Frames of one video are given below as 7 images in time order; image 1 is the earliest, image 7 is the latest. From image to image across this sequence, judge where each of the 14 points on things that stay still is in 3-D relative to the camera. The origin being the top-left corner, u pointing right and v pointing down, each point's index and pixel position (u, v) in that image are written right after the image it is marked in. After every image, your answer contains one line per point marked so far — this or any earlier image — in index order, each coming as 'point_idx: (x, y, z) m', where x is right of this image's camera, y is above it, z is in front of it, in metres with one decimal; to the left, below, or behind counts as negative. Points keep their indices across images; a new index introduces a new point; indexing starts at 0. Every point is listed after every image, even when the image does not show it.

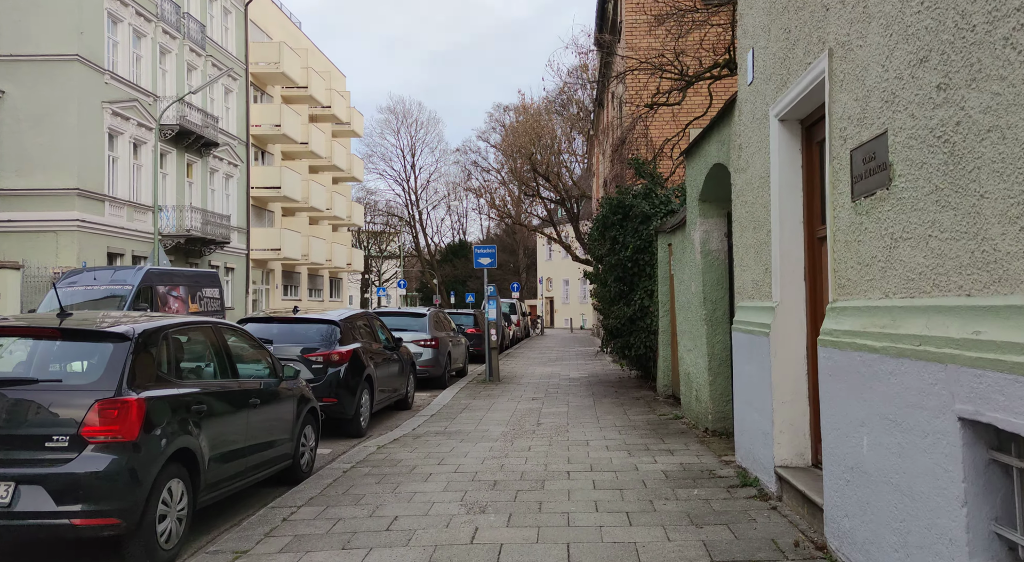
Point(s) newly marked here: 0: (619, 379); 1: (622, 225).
0: (+2.0, -1.8, +15.2) m
1: (+1.8, +0.9, +13.2) m
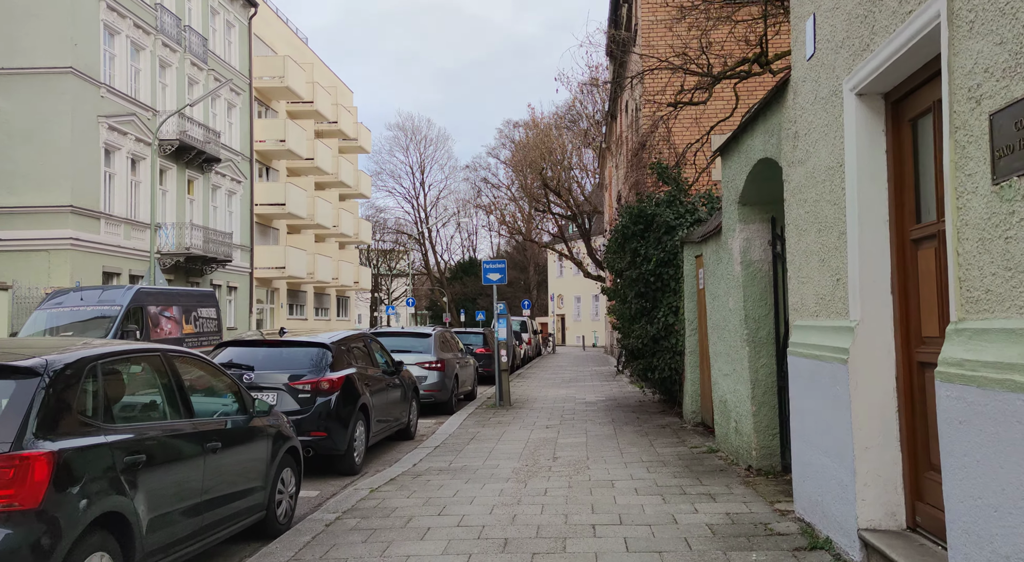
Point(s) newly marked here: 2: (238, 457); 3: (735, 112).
0: (+2.2, -2.1, +14.0) m
1: (+2.0, +0.6, +12.1) m
2: (-1.9, -1.2, +5.8) m
3: (+3.7, +2.8, +13.8) m
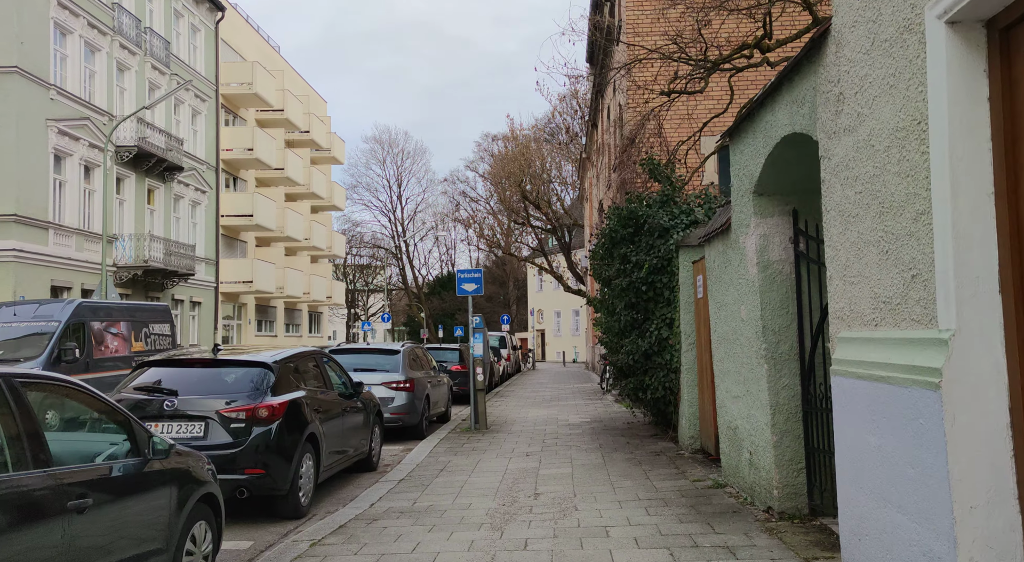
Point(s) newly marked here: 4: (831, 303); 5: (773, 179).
0: (+1.8, -2.2, +12.8) m
1: (+1.6, +0.5, +10.9) m
2: (-2.1, -1.3, +4.5) m
3: (+3.3, +2.7, +12.6) m
4: (+1.8, -0.1, +4.7) m
5: (+2.0, +0.8, +6.2) m
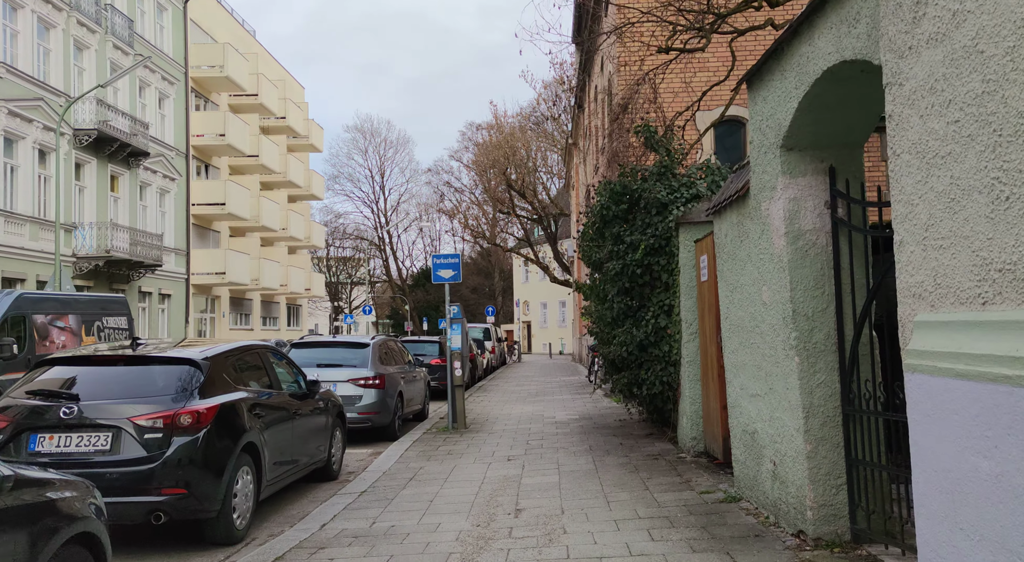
0: (+1.6, -2.0, +11.6) m
1: (+1.4, +0.7, +9.7) m
2: (-2.2, -1.1, +3.3) m
3: (+3.0, +2.9, +11.5) m
4: (+1.7, 0.0, +3.6) m
5: (+1.8, +0.9, +5.0) m
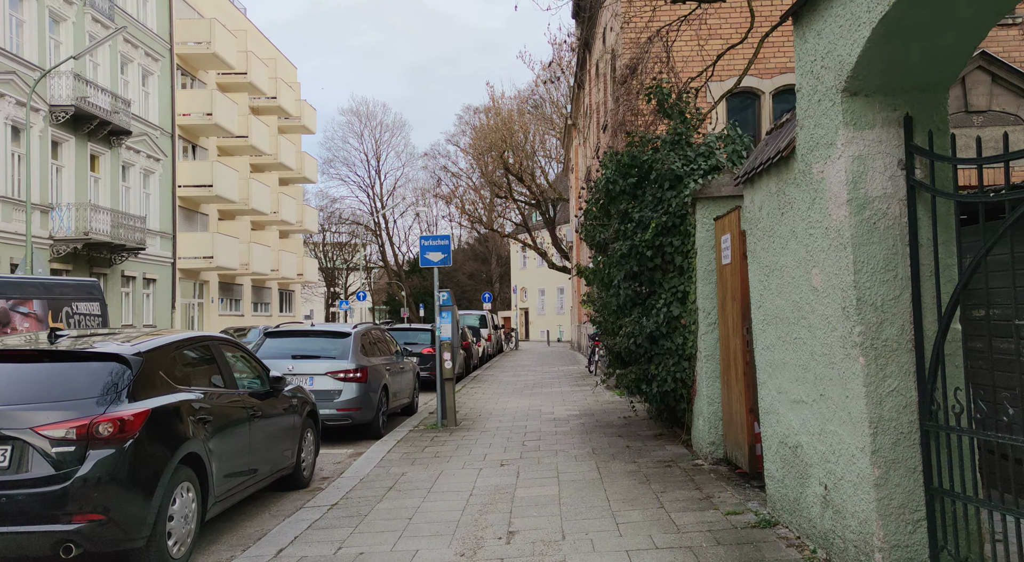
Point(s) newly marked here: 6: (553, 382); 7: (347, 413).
0: (+1.5, -1.8, +10.6) m
1: (+1.3, +0.9, +8.7) m
2: (-2.3, -1.1, +2.2) m
3: (+3.0, +3.1, +10.4) m
4: (+1.6, +0.1, +2.5) m
5: (+1.7, +1.0, +3.9) m
6: (+0.9, -2.2, +17.8) m
7: (-2.1, -1.7, +10.5) m
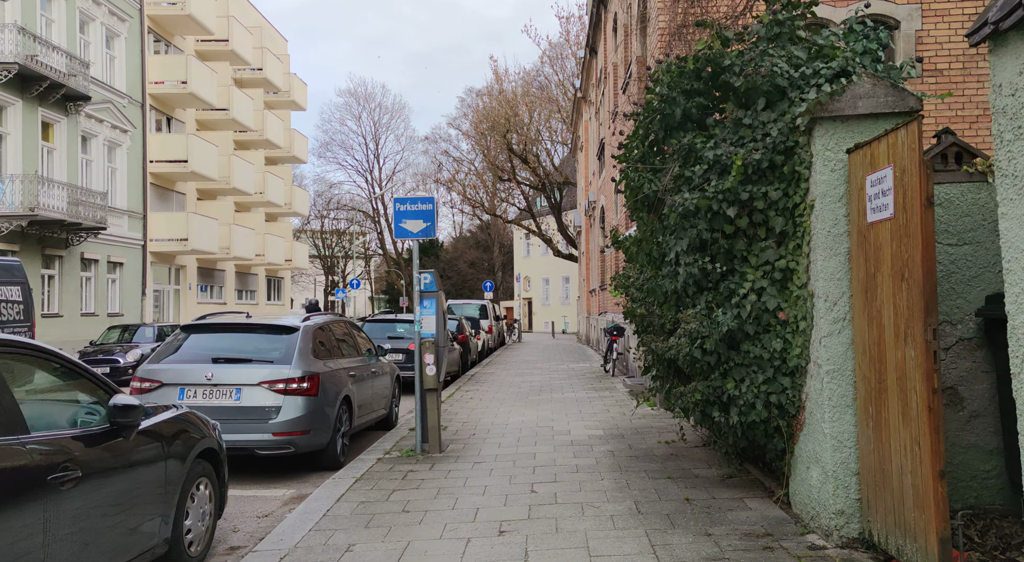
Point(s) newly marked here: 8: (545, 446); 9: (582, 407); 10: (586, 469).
0: (+1.5, -1.6, +7.7) m
1: (+1.4, +1.1, +5.7) m
2: (-2.3, -0.9, -0.7) m
3: (+3.1, +3.3, +7.4) m
4: (+1.7, +0.2, -0.4) m
5: (+1.8, +1.2, +1.0) m
6: (+1.0, -1.9, +14.9) m
7: (-2.1, -1.4, +7.6) m
8: (+0.4, -1.7, +8.6) m
9: (+1.0, -1.8, +11.7) m
10: (+0.7, -1.7, +7.3) m
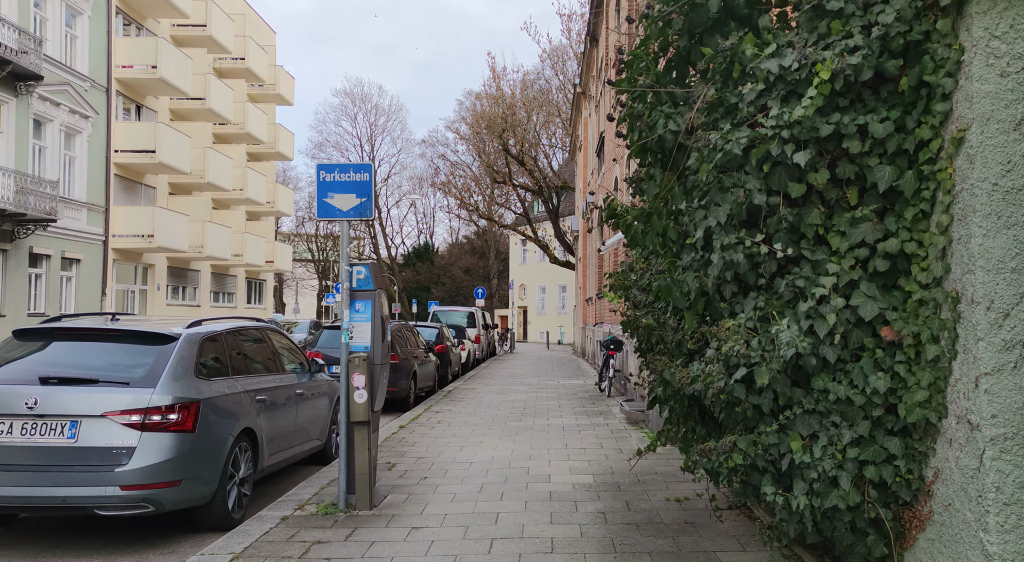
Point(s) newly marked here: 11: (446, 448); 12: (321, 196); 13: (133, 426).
0: (+1.2, -1.6, +5.5) m
1: (+1.1, +1.1, +3.5) m
2: (-2.6, -0.8, -2.9) m
3: (+2.8, +3.3, +5.2) m
4: (+1.4, +0.3, -2.6) m
5: (+1.5, +1.2, -1.2) m
6: (+0.6, -2.0, +12.7) m
7: (-2.4, -1.4, +5.4) m
8: (0.0, -1.7, +6.4) m
9: (+0.7, -1.8, +9.4) m
10: (+0.3, -1.7, +5.1) m
11: (-0.7, -1.8, +9.0) m
12: (-1.5, +0.7, +6.5) m
13: (-2.5, -0.9, +5.4) m
